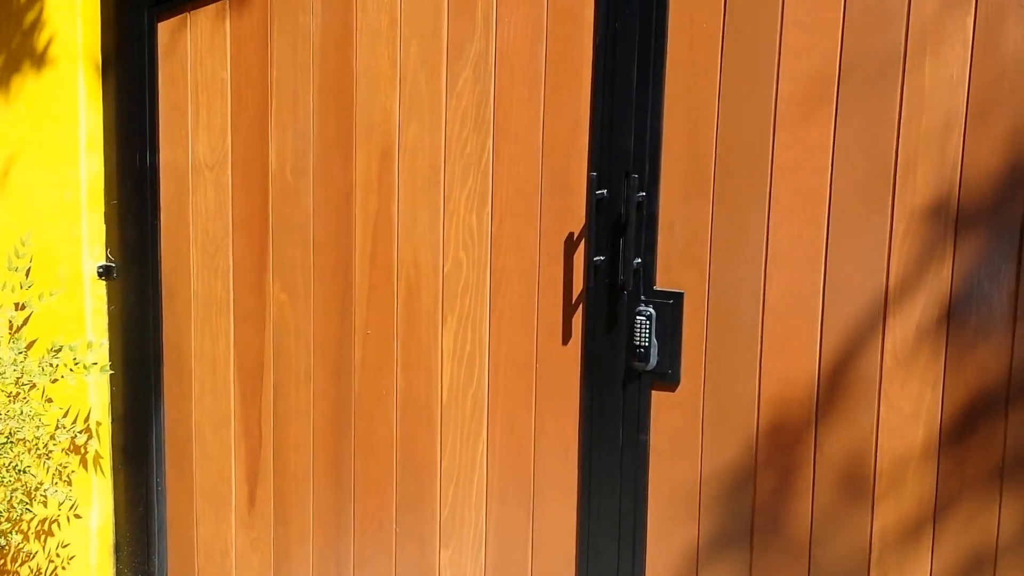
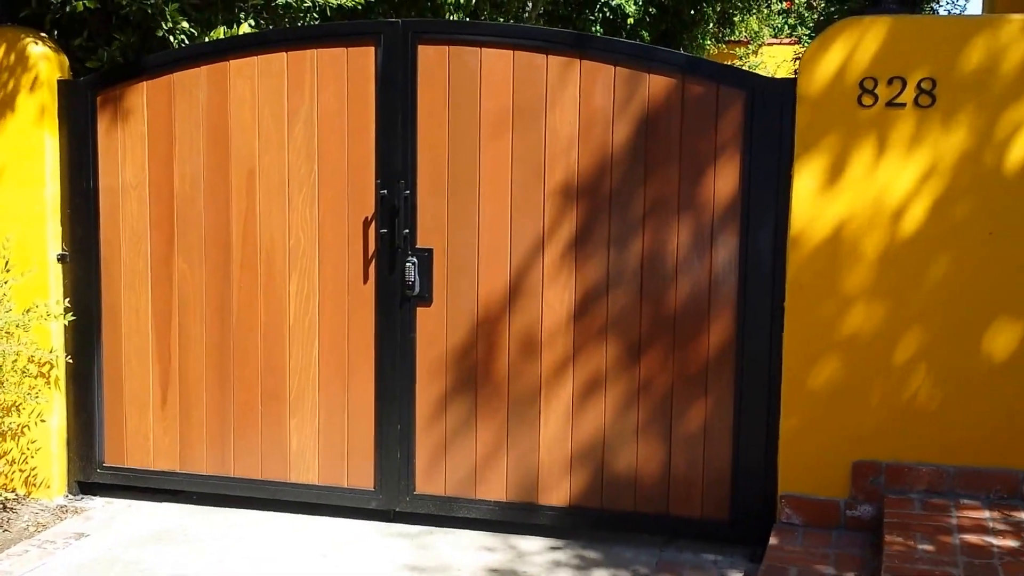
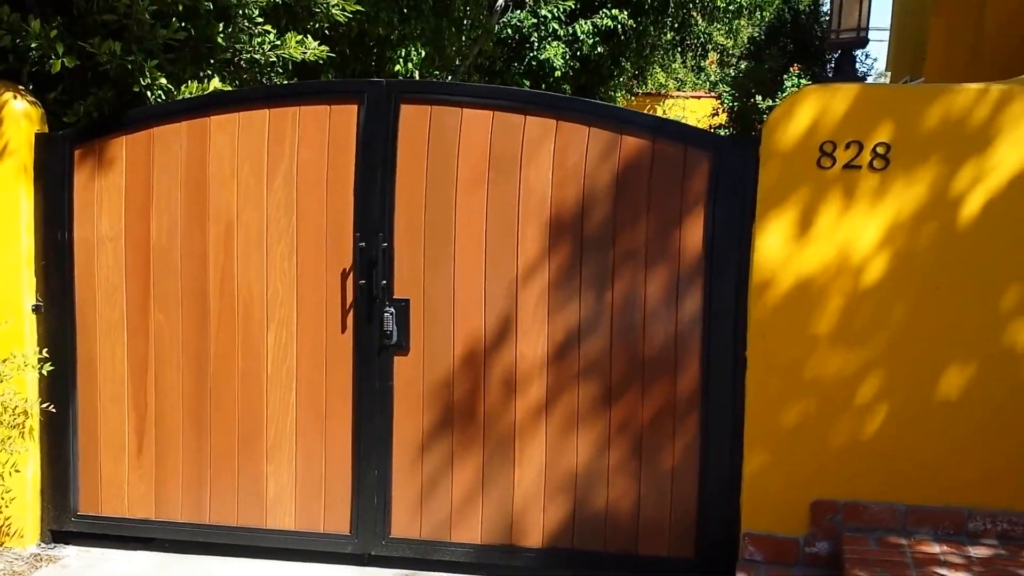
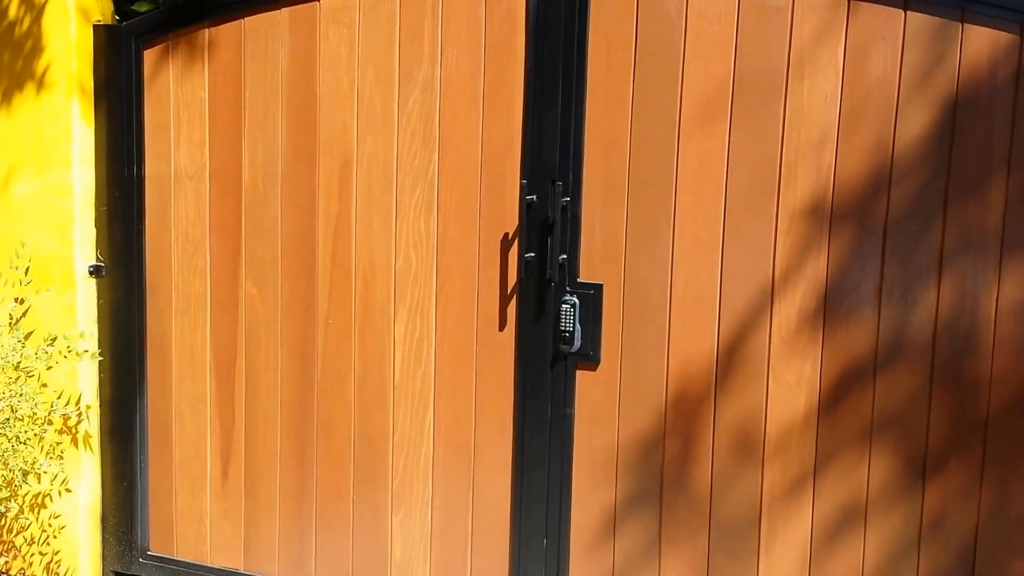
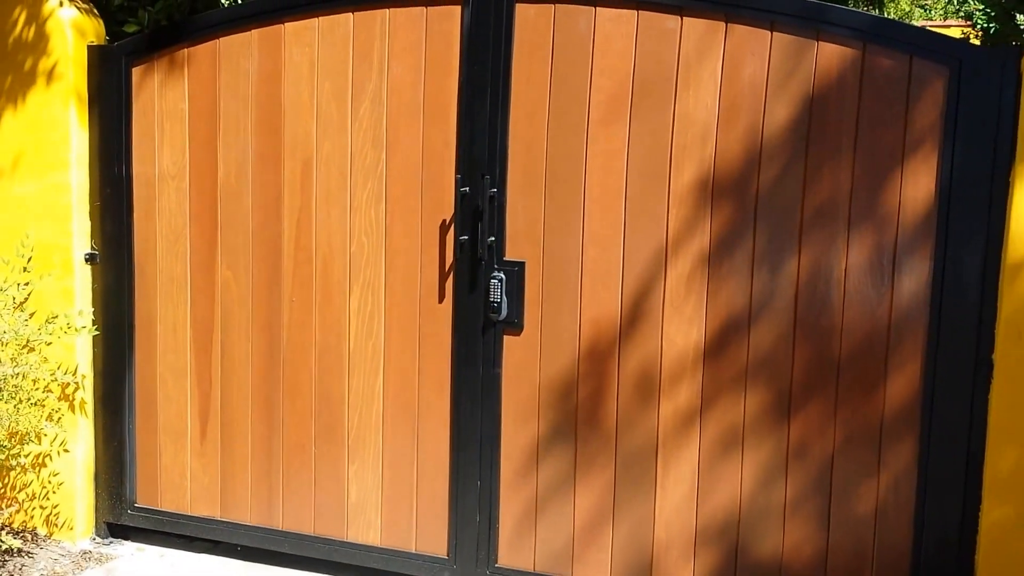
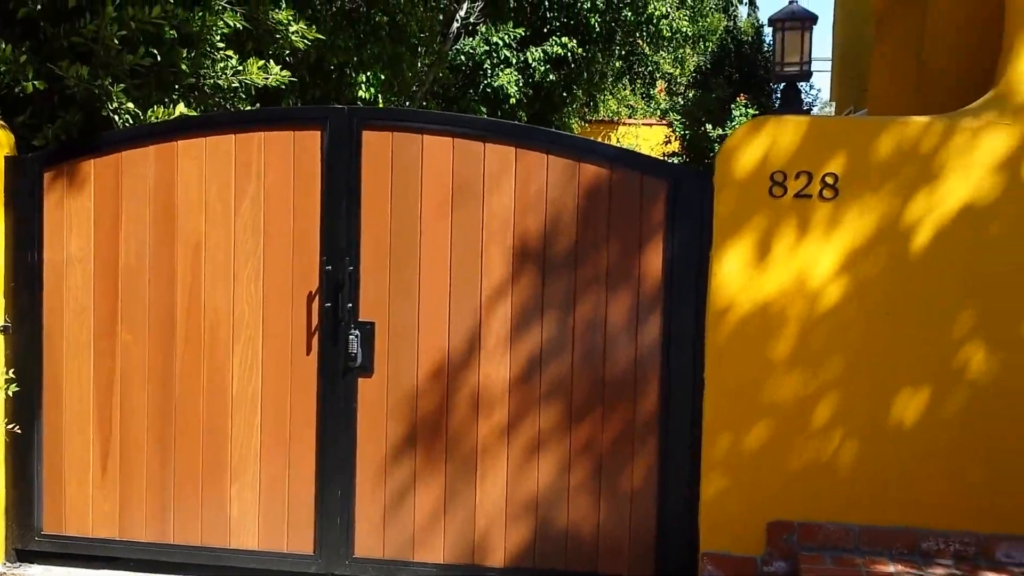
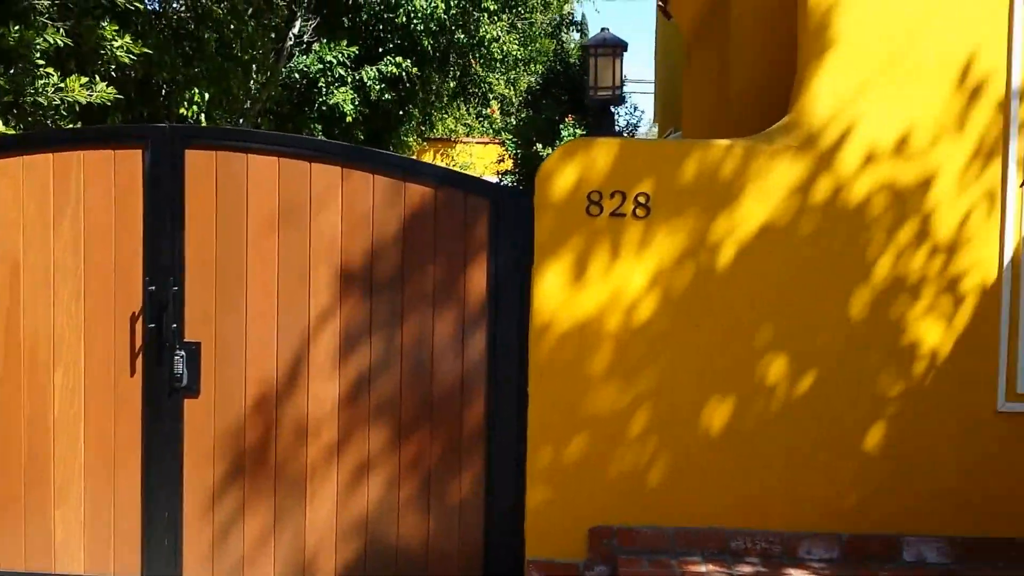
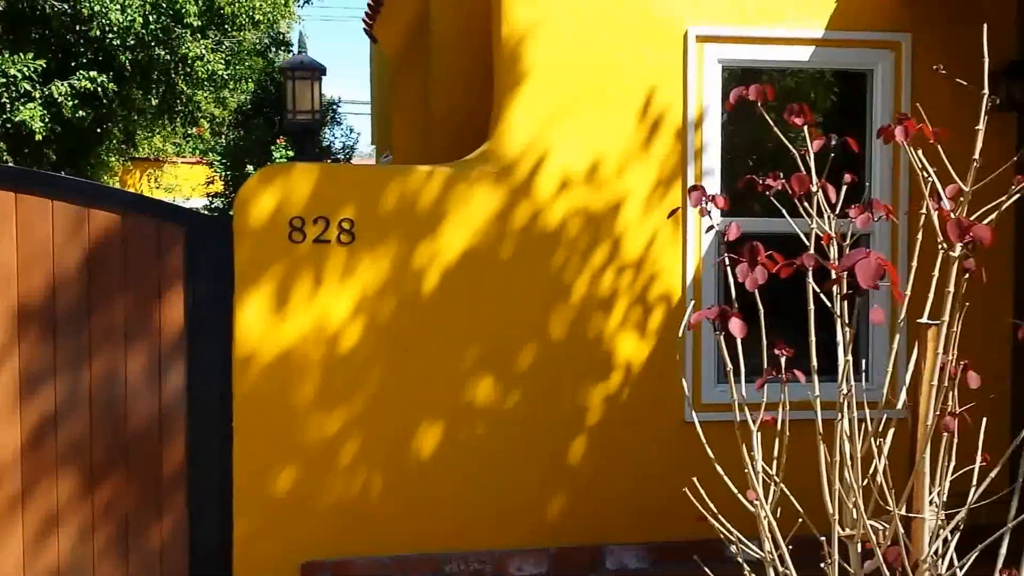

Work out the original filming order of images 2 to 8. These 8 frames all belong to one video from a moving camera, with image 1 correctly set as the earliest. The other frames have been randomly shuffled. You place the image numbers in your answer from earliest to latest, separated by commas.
4, 5, 2, 3, 6, 7, 8
